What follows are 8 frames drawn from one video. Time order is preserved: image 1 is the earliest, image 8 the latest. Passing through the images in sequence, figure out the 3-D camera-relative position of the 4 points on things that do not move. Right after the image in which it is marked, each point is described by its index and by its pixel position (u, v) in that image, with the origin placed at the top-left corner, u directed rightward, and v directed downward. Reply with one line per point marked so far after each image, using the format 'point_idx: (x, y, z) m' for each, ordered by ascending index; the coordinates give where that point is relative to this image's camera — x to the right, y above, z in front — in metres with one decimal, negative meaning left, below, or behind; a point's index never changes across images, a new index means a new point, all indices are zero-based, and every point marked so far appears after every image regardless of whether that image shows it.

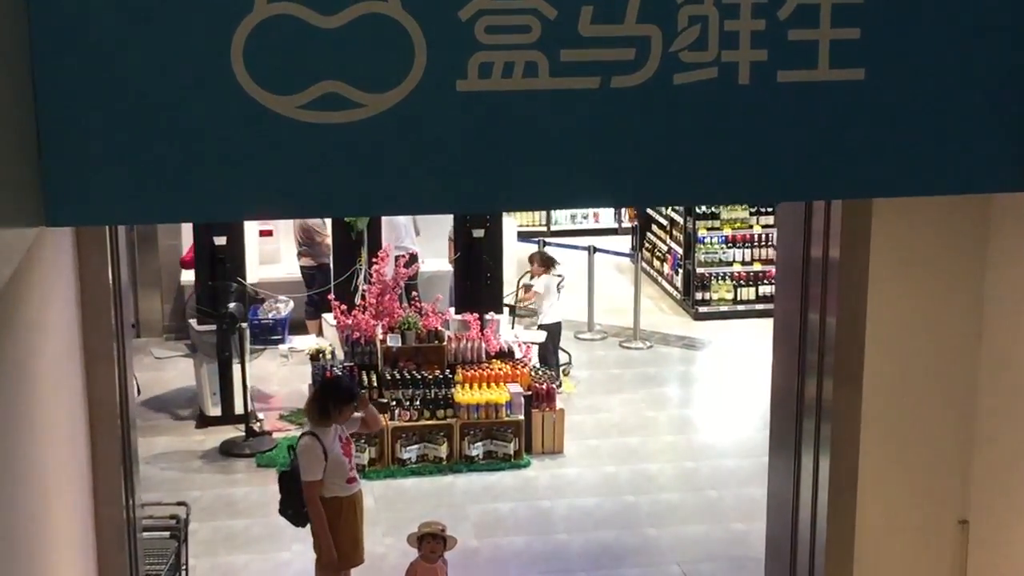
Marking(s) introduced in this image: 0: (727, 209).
0: (+2.0, +0.7, +11.3) m
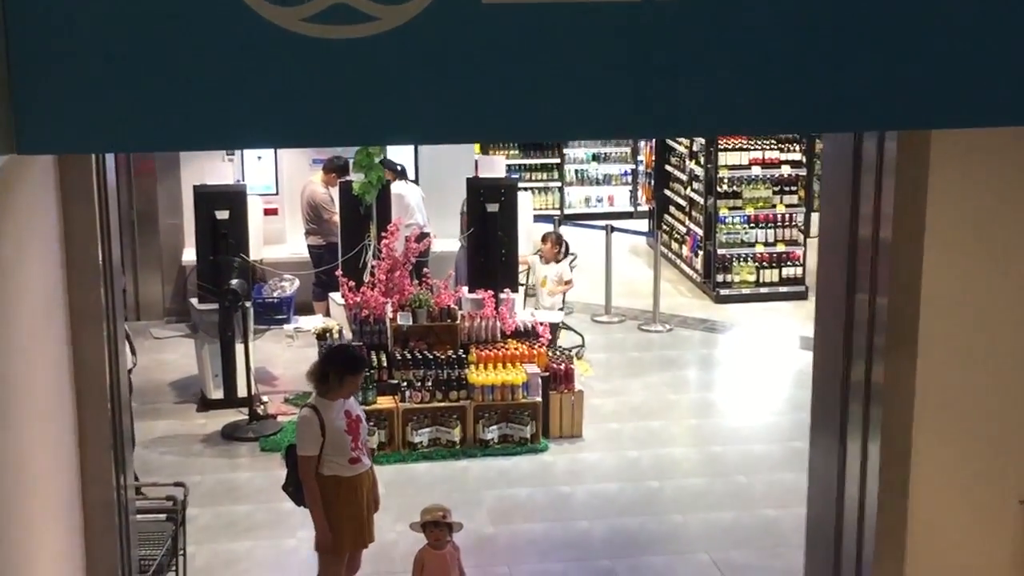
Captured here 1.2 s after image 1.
0: (+2.1, +0.9, +10.9) m
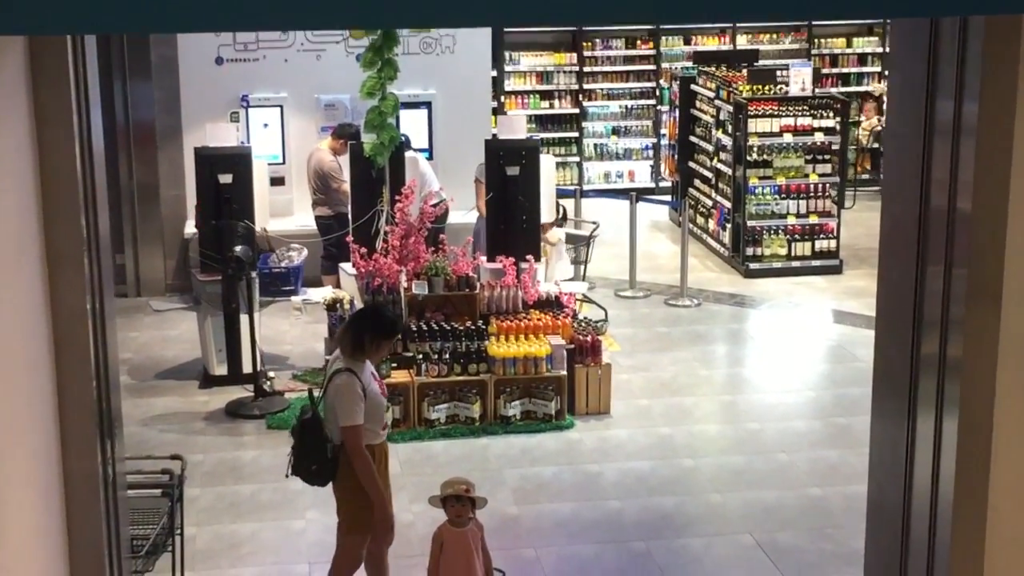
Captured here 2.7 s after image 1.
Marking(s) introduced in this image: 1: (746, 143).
0: (+2.3, +1.1, +10.4) m
1: (+2.0, +1.2, +10.3) m
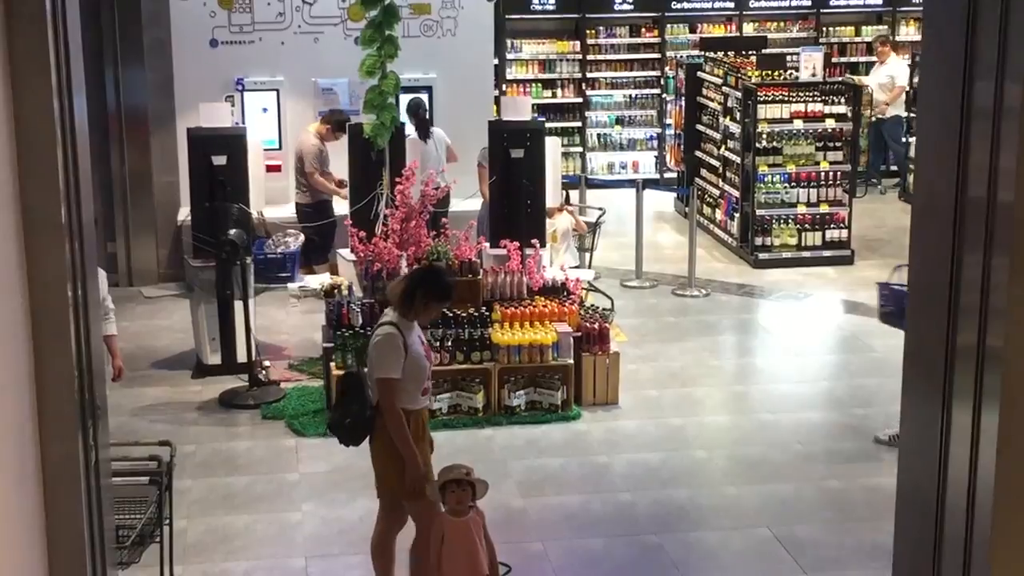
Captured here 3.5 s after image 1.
0: (+2.3, +1.2, +10.1) m
1: (+2.0, +1.3, +10.0) m
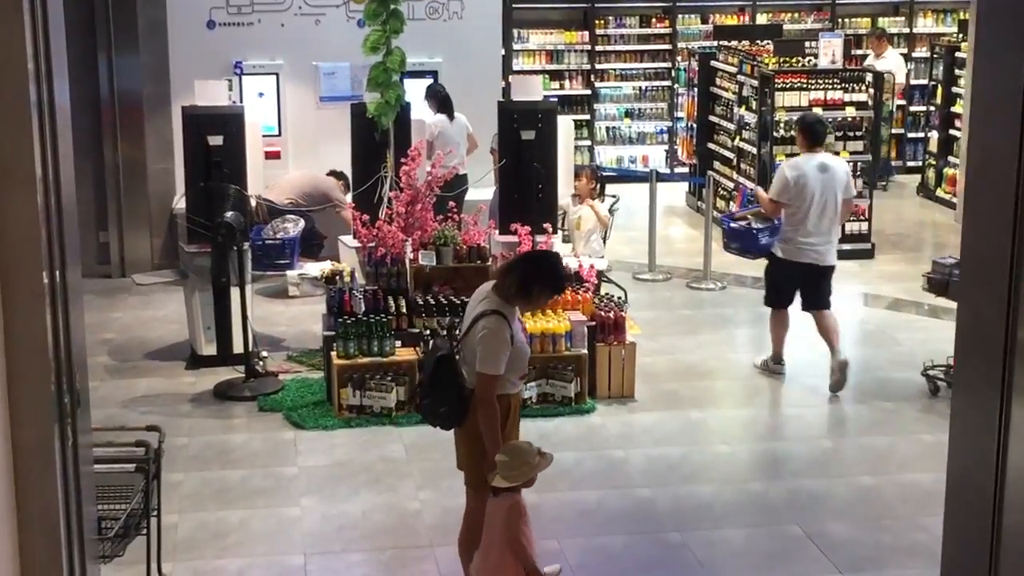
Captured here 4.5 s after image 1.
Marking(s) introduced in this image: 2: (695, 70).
0: (+2.4, +1.3, +9.7) m
1: (+2.1, +1.4, +9.6) m
2: (+1.7, +2.1, +11.6) m
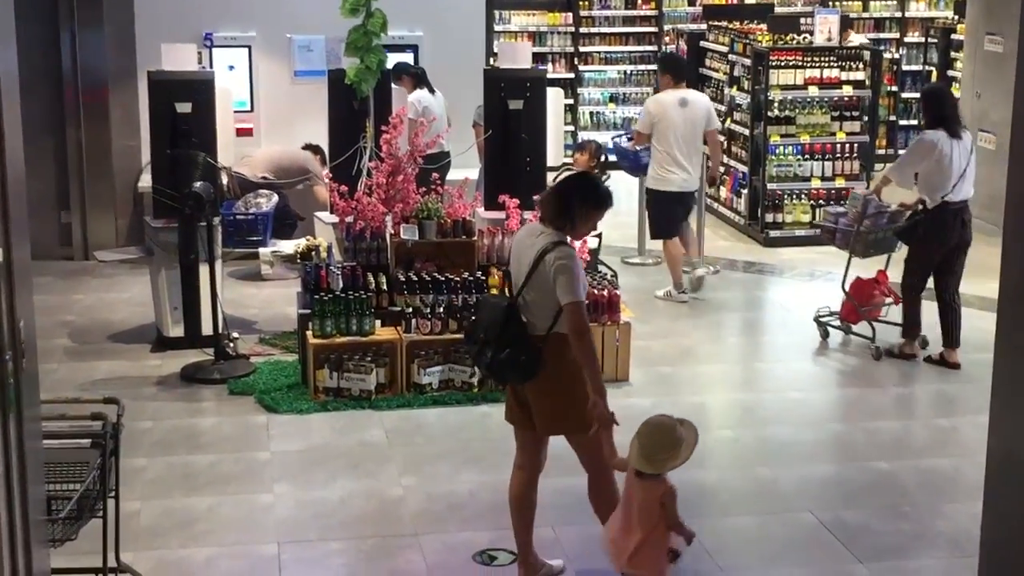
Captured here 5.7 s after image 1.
0: (+2.3, +1.4, +9.4) m
1: (+1.9, +1.5, +9.3) m
2: (+1.6, +2.2, +11.2) m
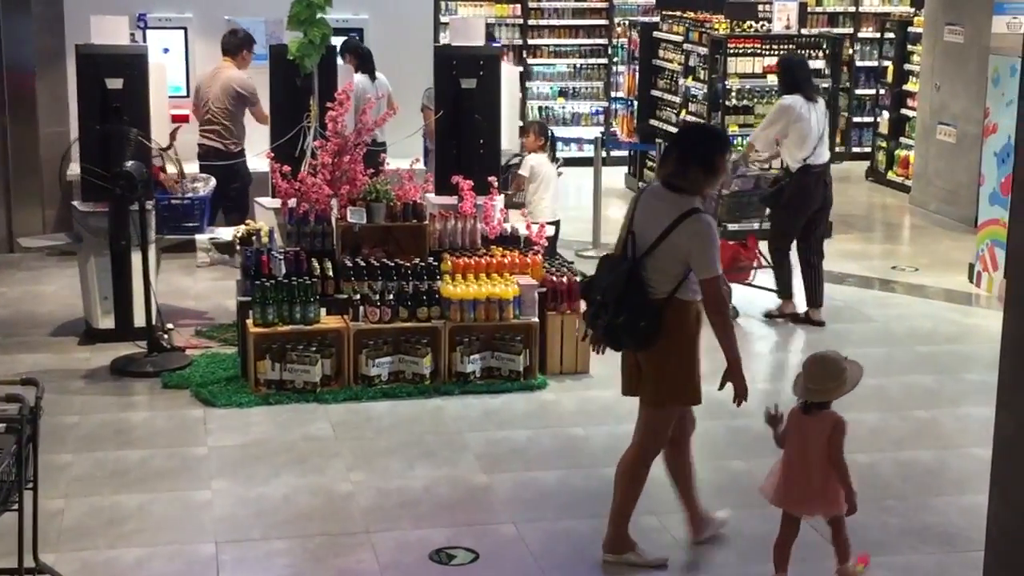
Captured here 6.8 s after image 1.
0: (+1.9, +1.4, +9.1) m
1: (+1.6, +1.5, +9.0) m
2: (+1.1, +2.2, +10.9) m
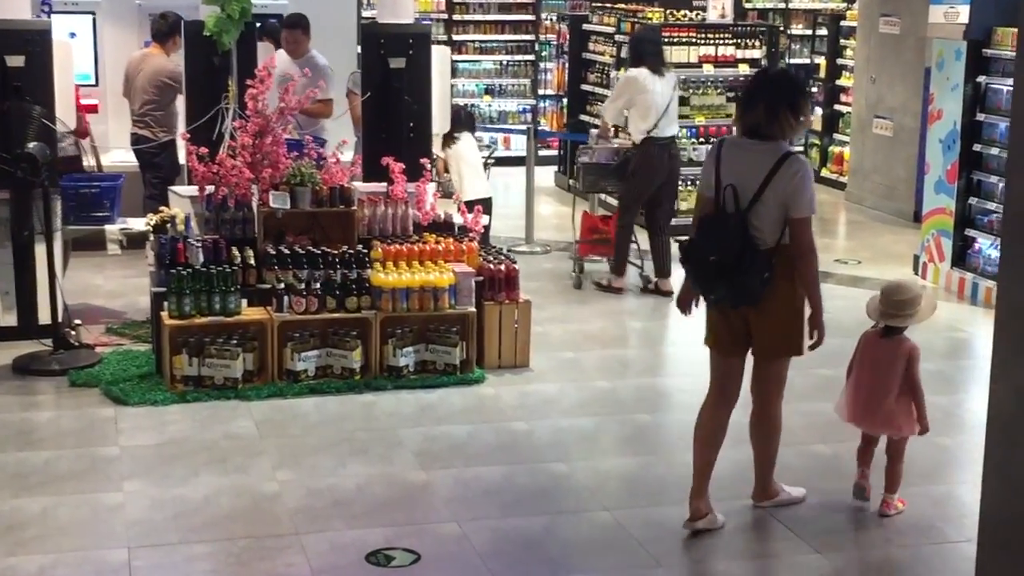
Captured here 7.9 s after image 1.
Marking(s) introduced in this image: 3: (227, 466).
0: (+1.4, +1.4, +8.9) m
1: (+1.1, +1.5, +8.8) m
2: (+0.5, +2.2, +10.7) m
3: (-1.1, -0.7, +4.8) m
